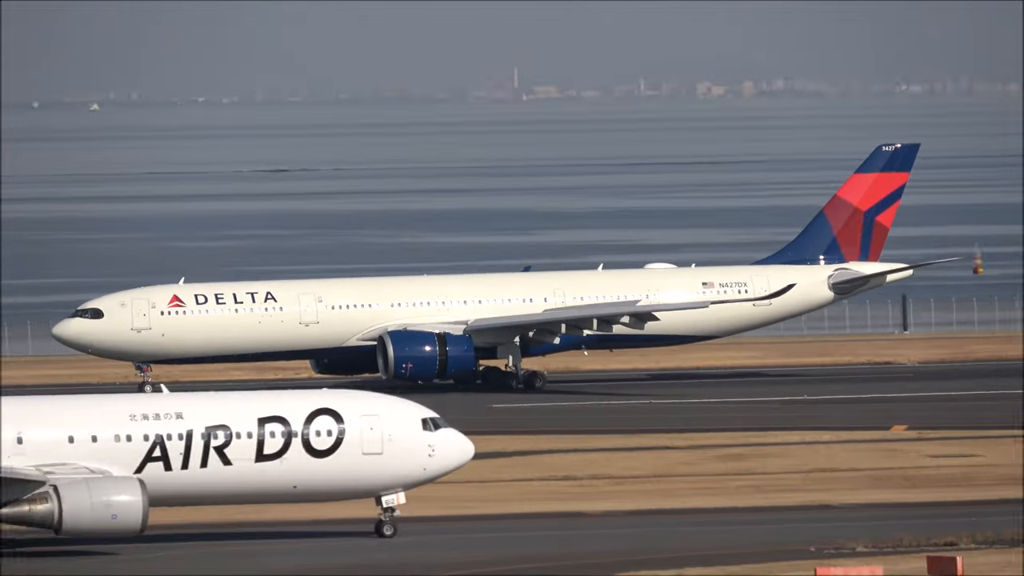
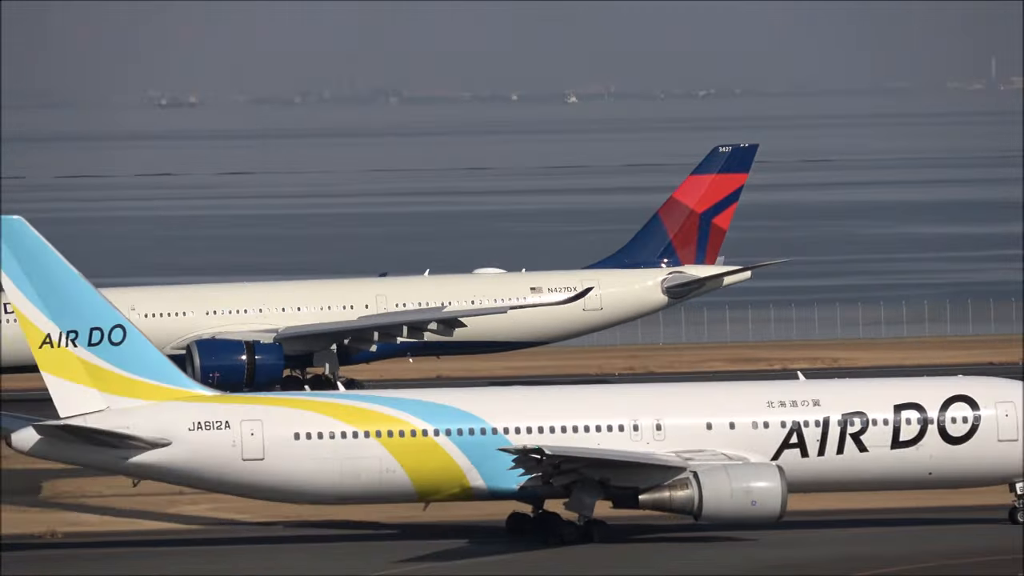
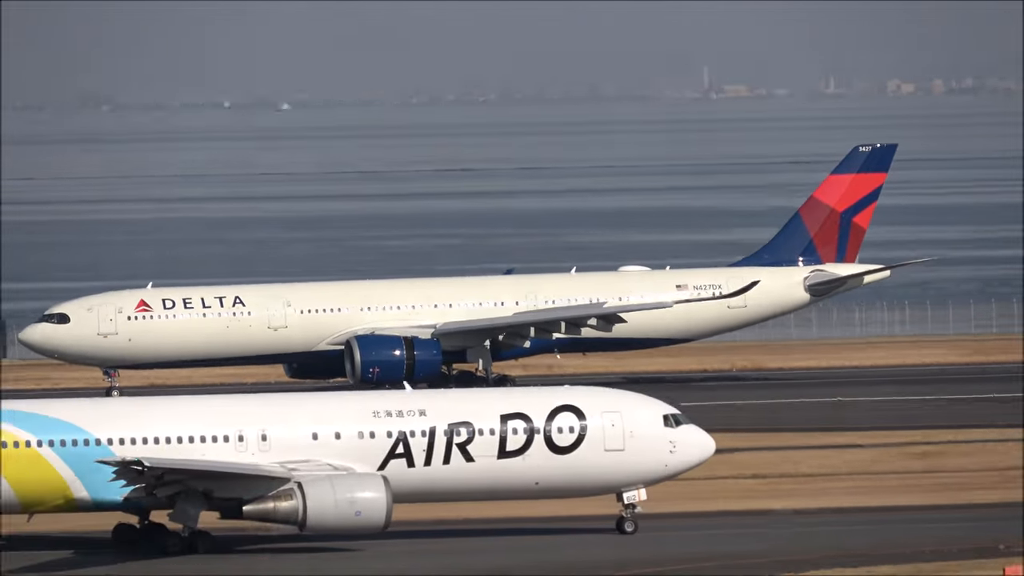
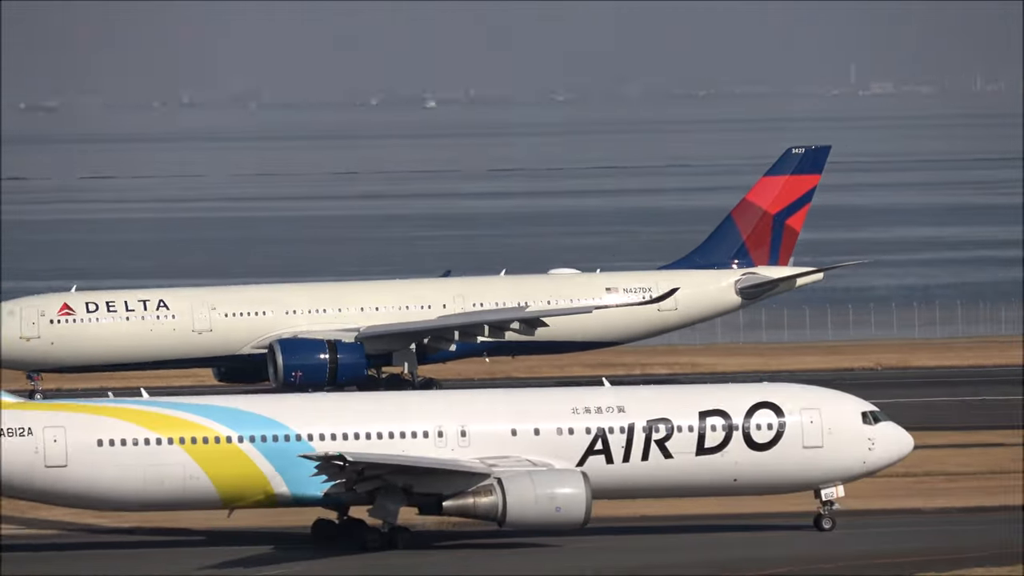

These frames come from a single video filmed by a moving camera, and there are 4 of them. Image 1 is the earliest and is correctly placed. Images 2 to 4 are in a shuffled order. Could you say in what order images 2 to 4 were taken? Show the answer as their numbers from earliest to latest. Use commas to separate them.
3, 4, 2
